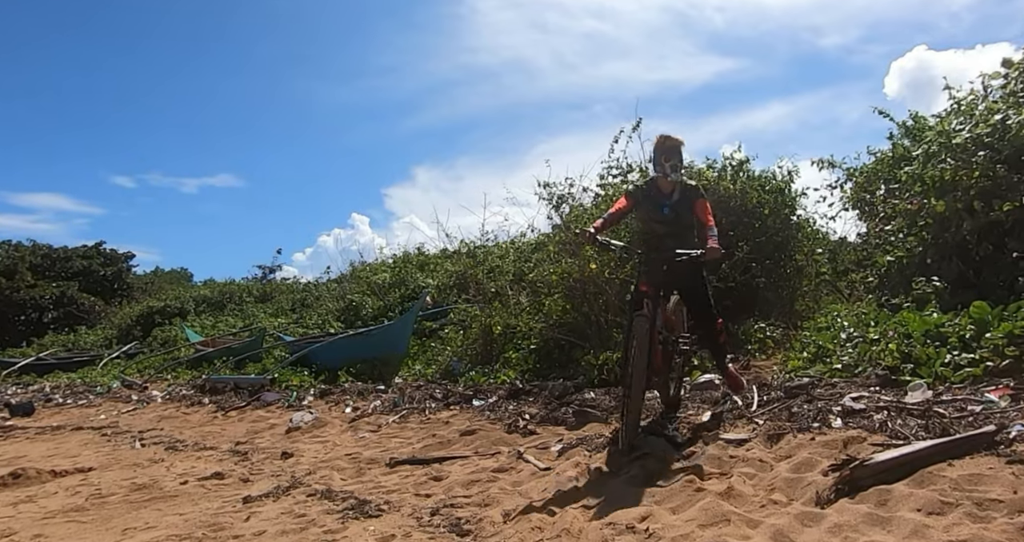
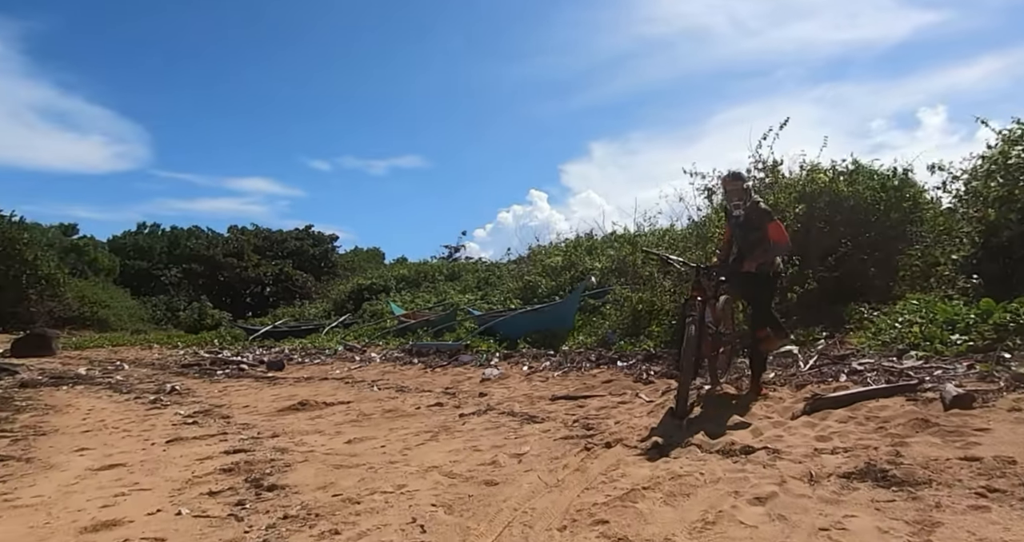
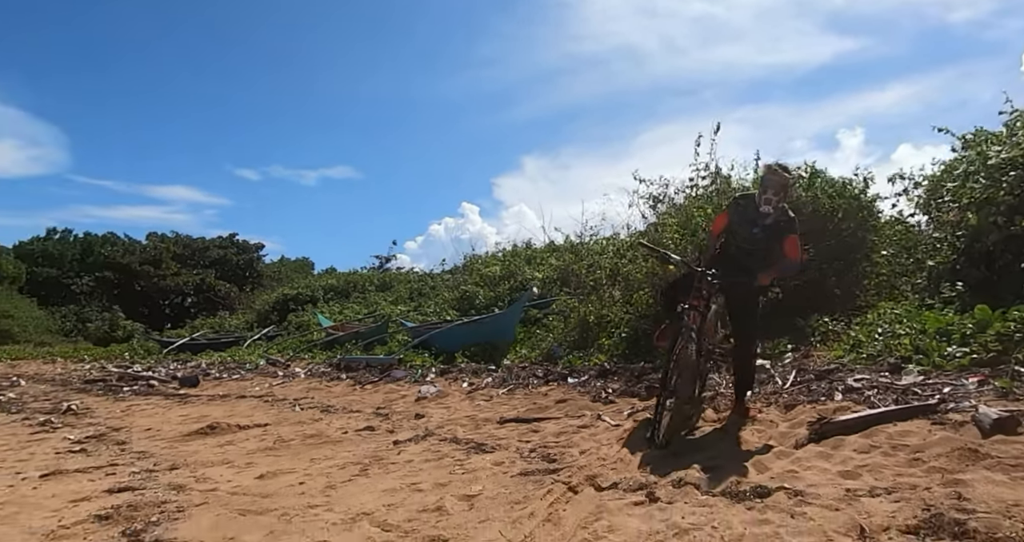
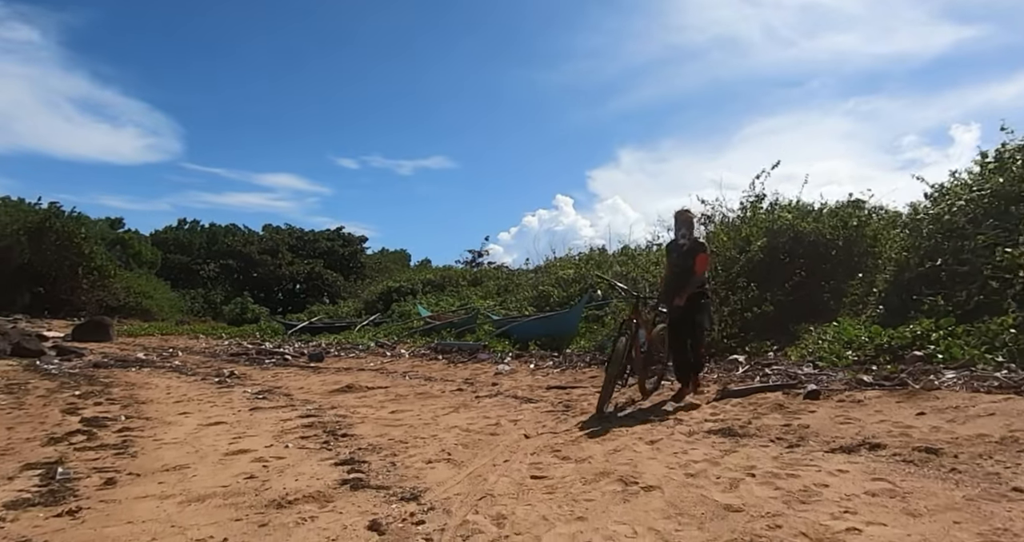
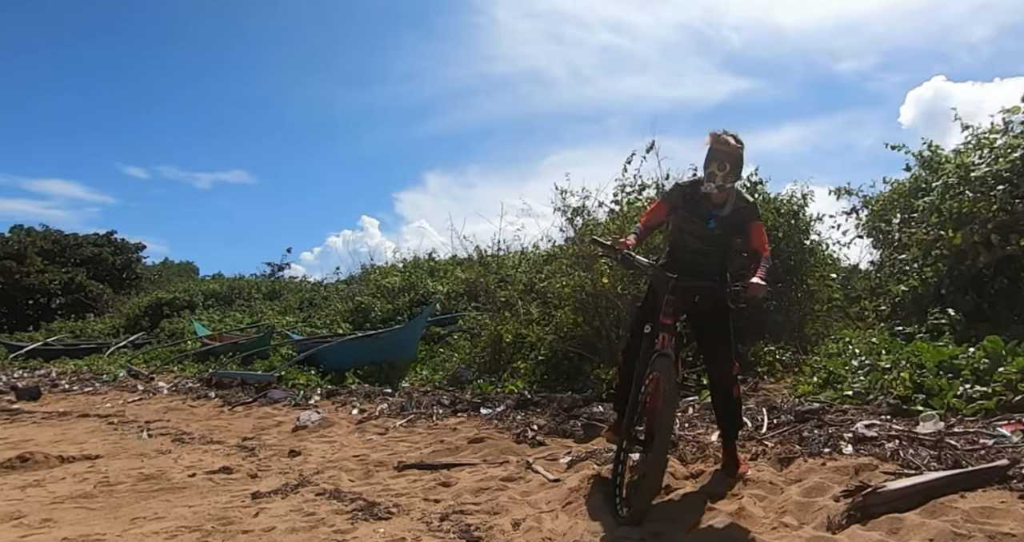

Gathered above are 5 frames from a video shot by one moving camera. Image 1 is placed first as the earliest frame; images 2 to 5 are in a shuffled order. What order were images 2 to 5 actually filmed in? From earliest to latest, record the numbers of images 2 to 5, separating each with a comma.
5, 3, 2, 4
